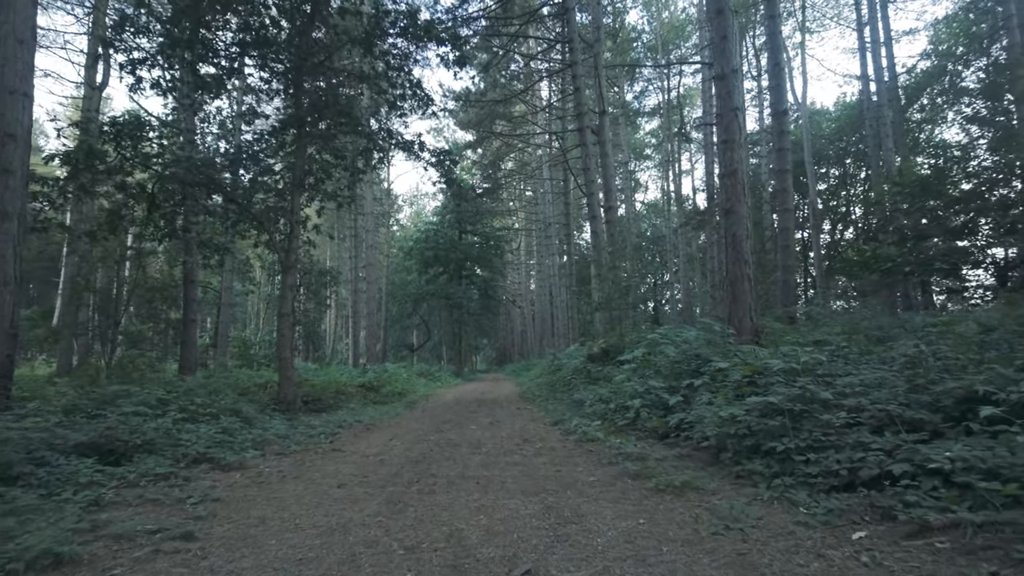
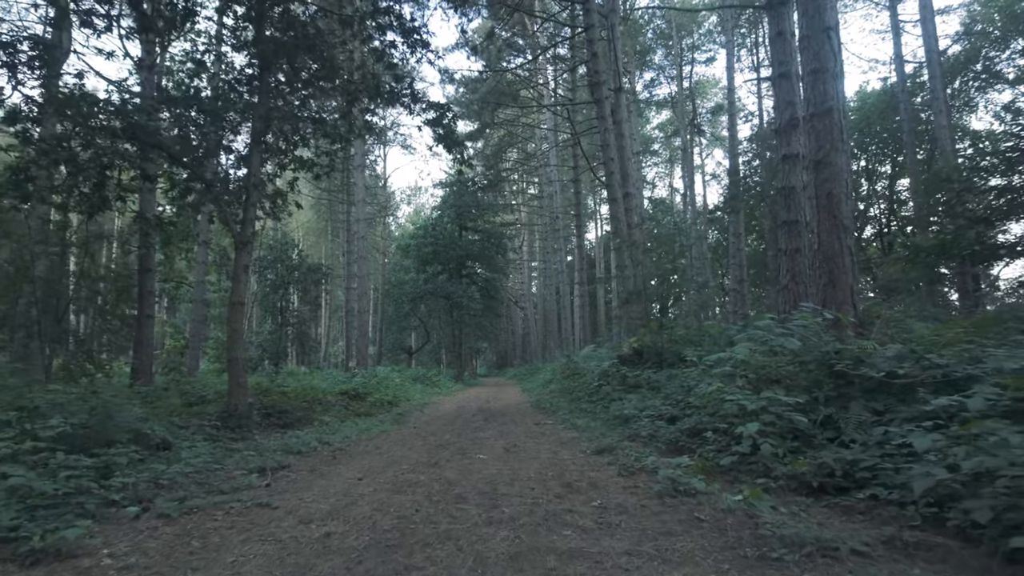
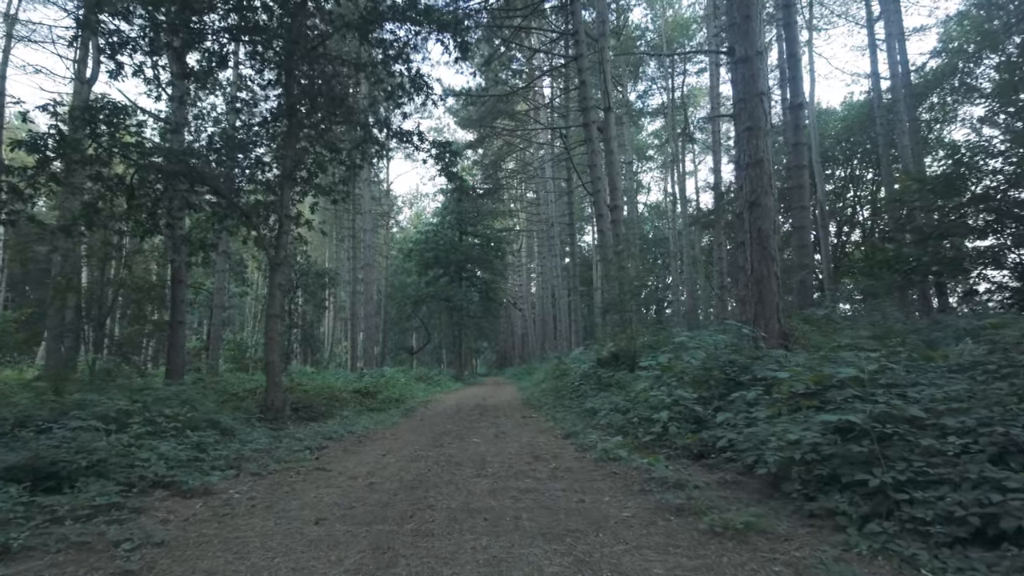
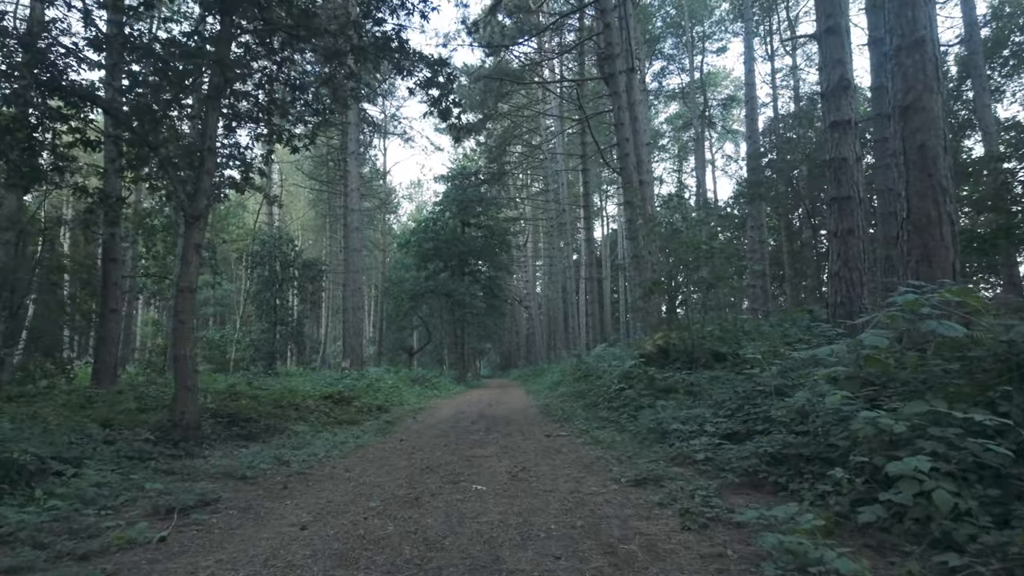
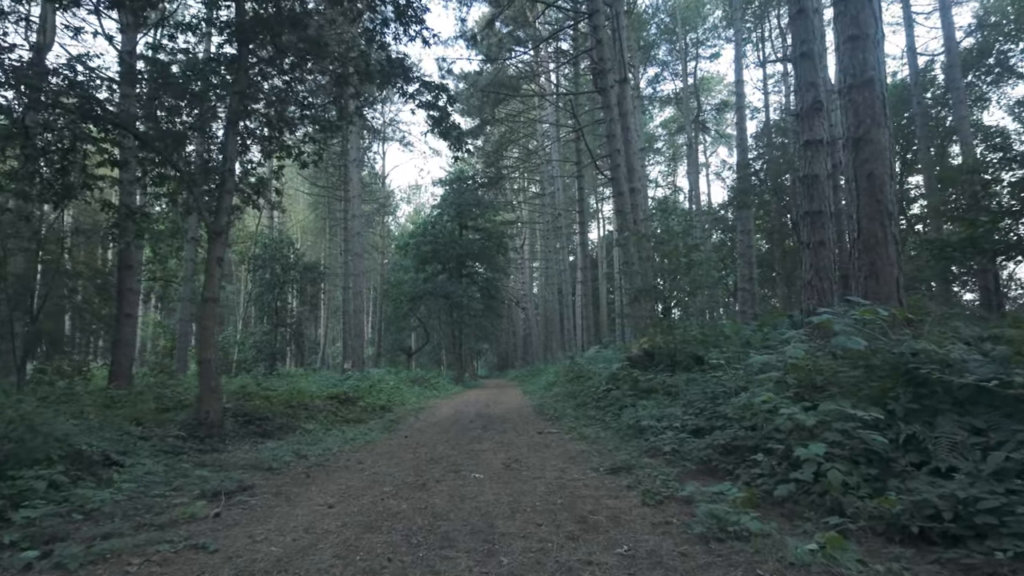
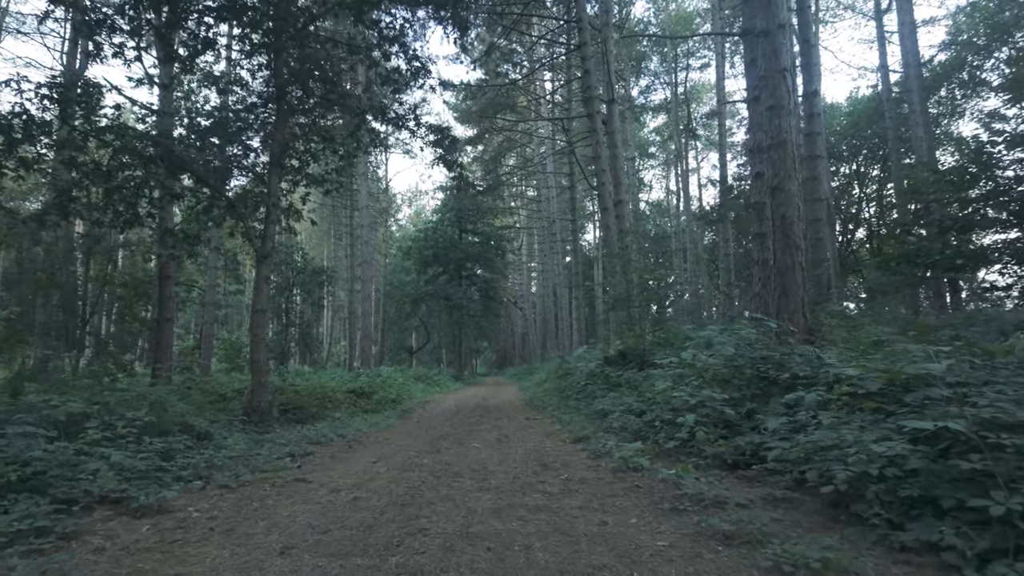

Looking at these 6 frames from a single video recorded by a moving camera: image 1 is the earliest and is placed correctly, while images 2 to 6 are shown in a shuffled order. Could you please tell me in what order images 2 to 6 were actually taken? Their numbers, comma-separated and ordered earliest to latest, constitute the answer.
3, 6, 2, 5, 4
